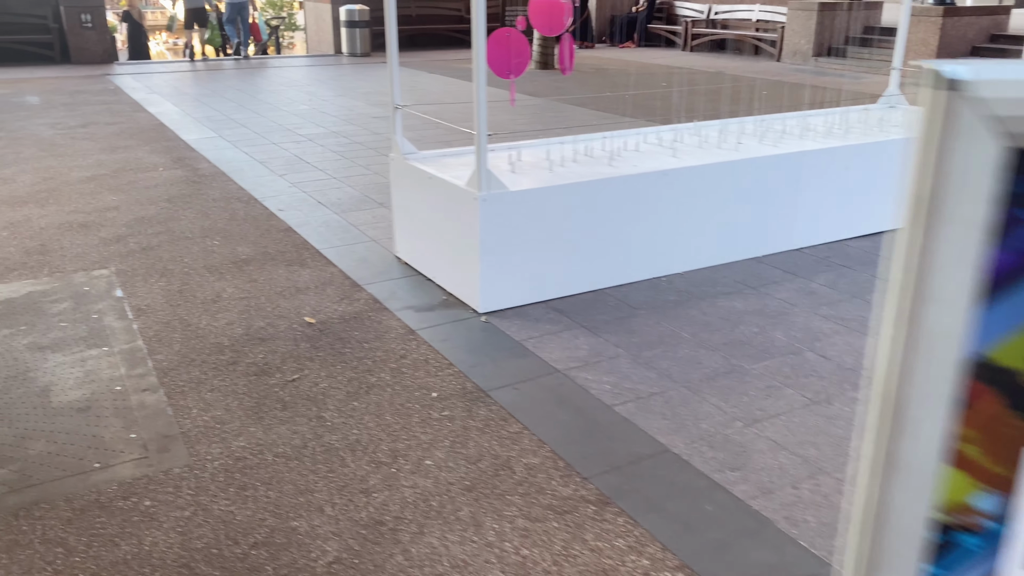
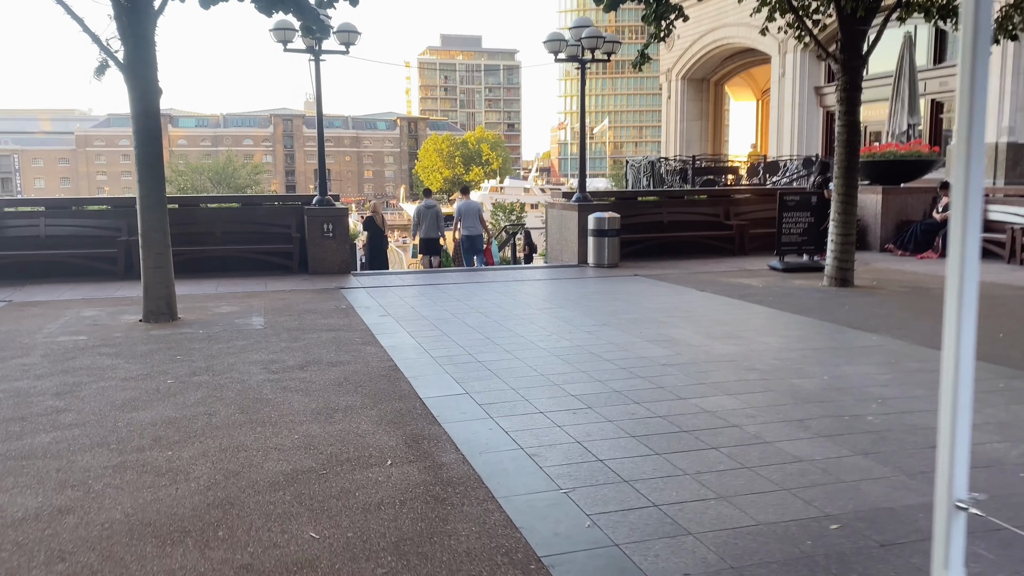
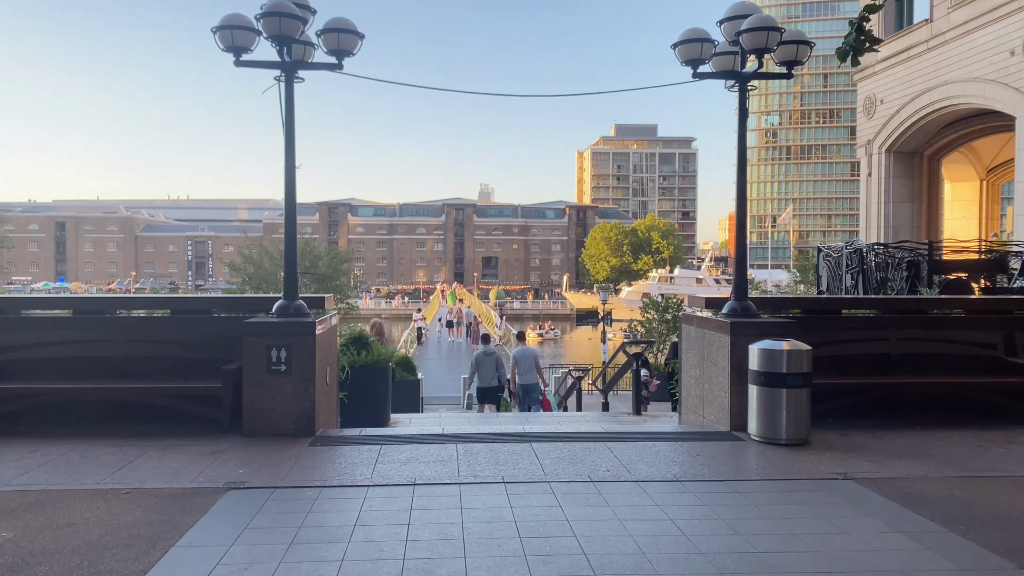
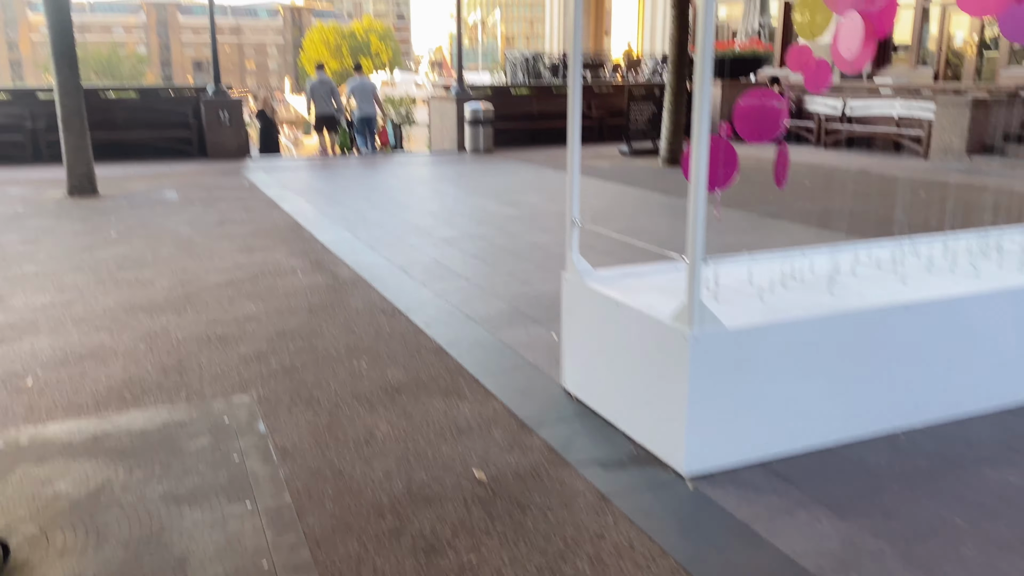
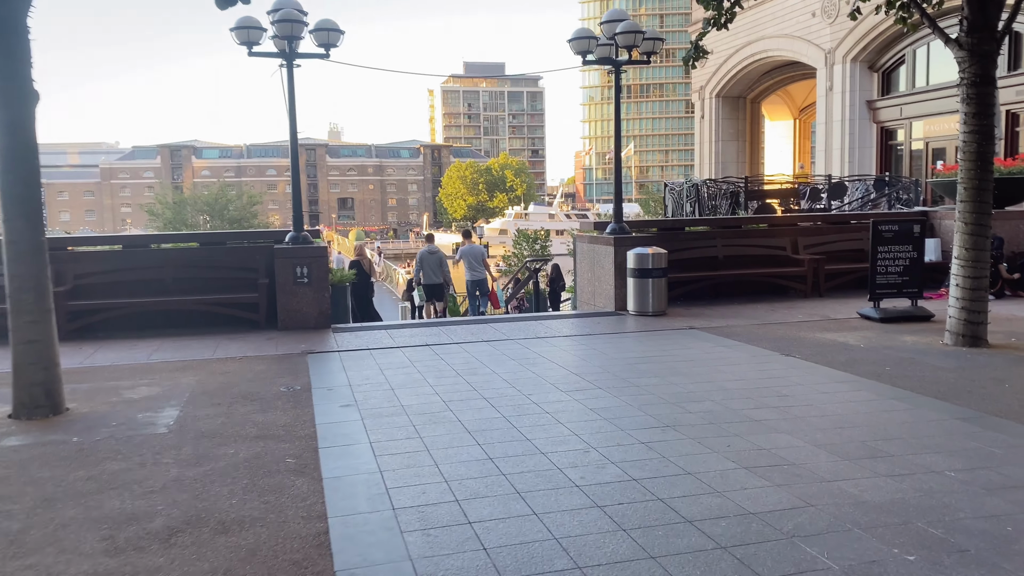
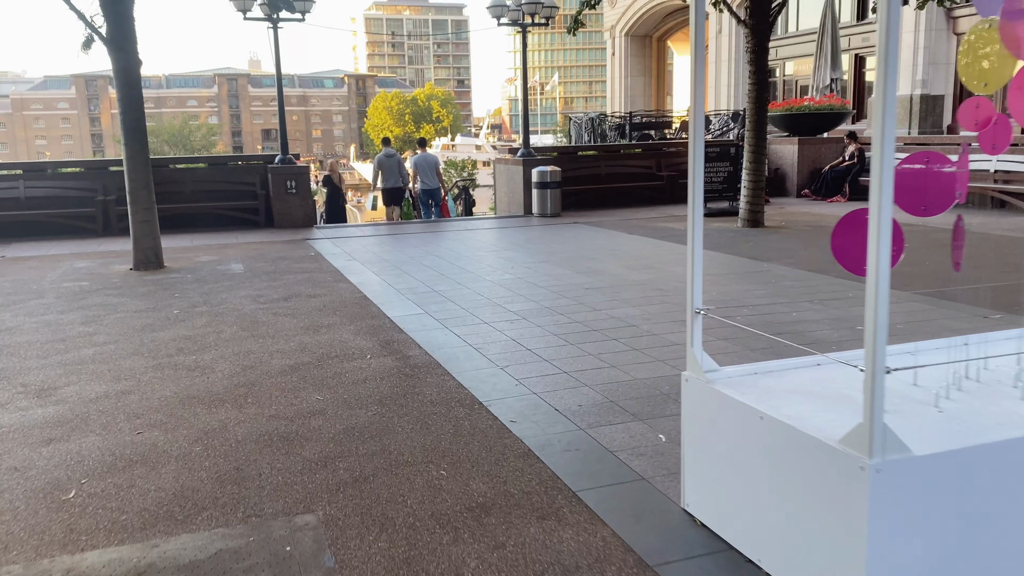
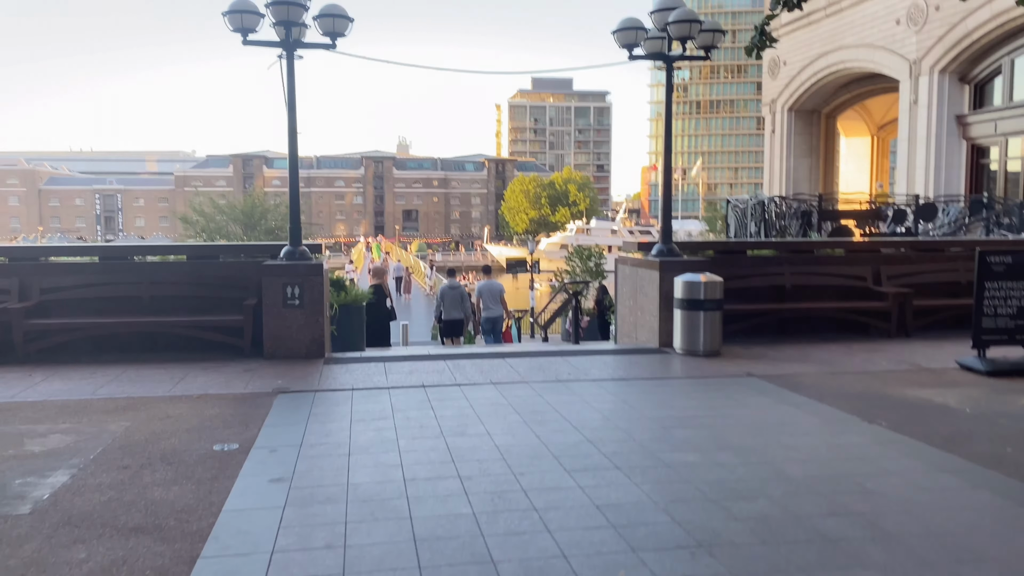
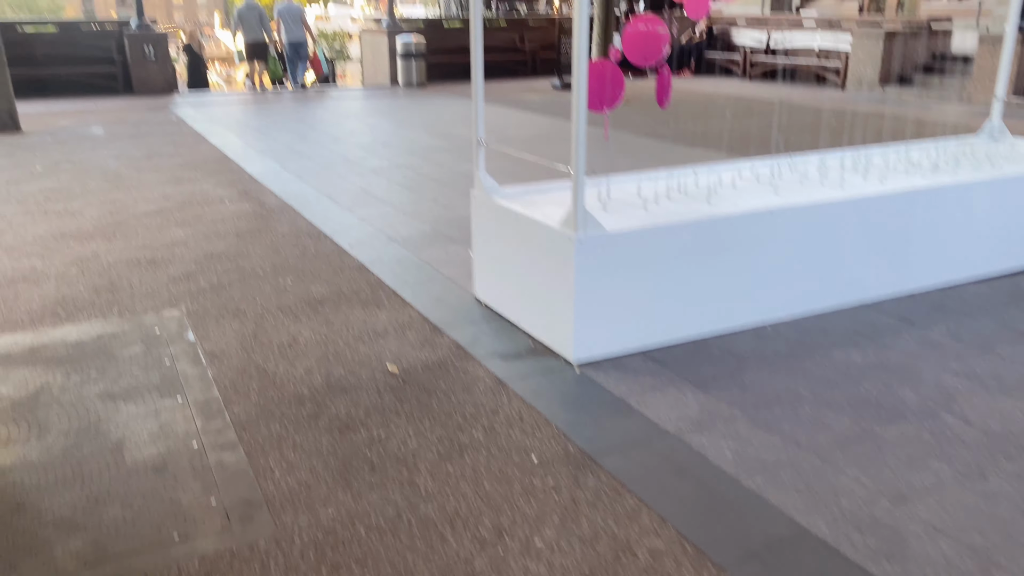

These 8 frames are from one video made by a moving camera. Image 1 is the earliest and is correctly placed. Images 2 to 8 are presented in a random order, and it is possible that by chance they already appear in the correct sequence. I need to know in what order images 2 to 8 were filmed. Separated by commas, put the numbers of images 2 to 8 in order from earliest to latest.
8, 4, 6, 2, 5, 7, 3
